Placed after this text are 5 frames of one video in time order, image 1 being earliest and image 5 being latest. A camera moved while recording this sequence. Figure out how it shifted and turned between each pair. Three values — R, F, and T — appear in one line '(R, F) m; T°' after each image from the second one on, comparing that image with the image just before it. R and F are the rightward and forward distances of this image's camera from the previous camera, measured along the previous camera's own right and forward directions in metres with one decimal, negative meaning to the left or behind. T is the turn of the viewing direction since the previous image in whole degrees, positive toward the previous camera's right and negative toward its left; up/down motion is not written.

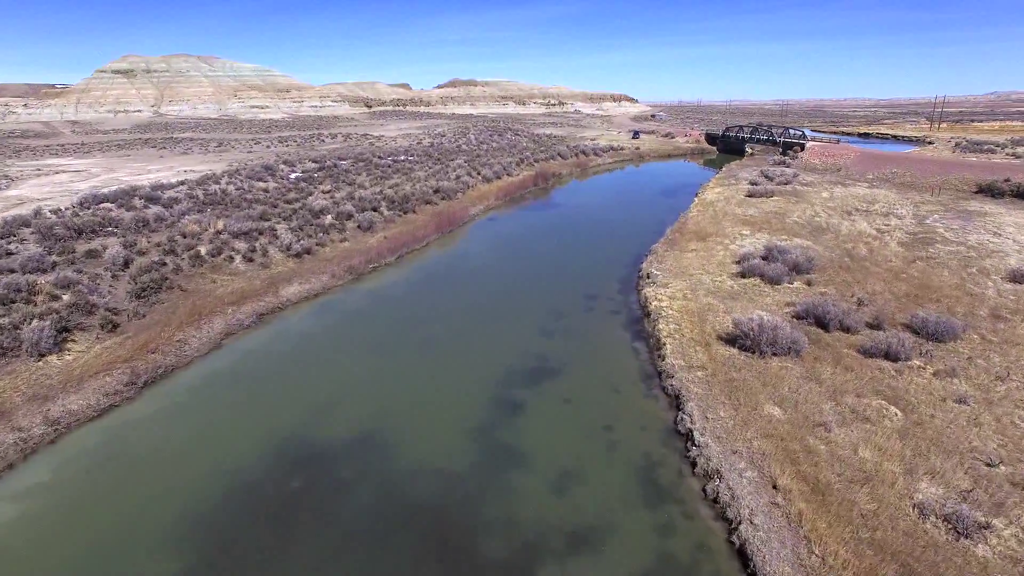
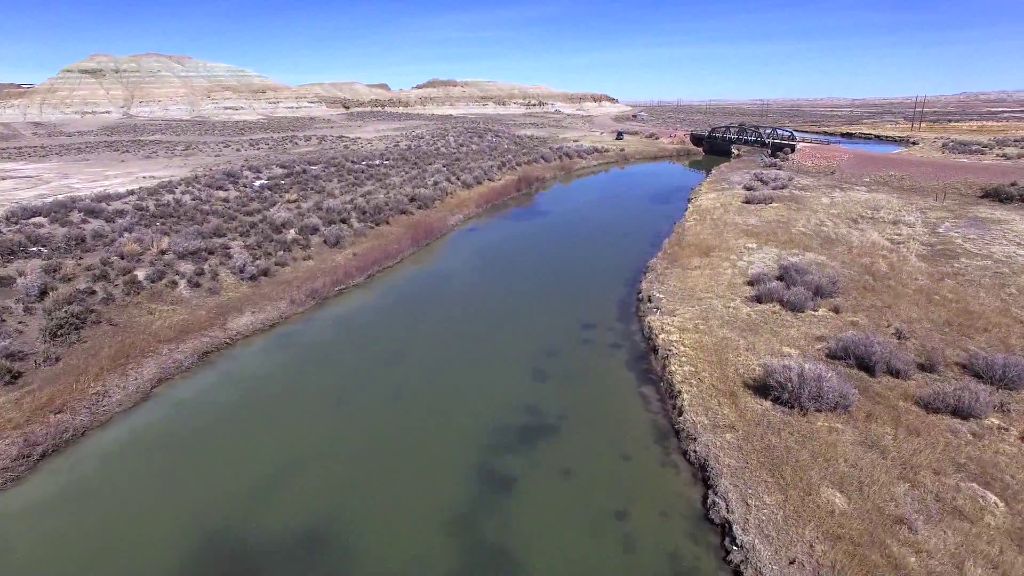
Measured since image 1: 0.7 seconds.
(0.0, +1.8) m; +2°
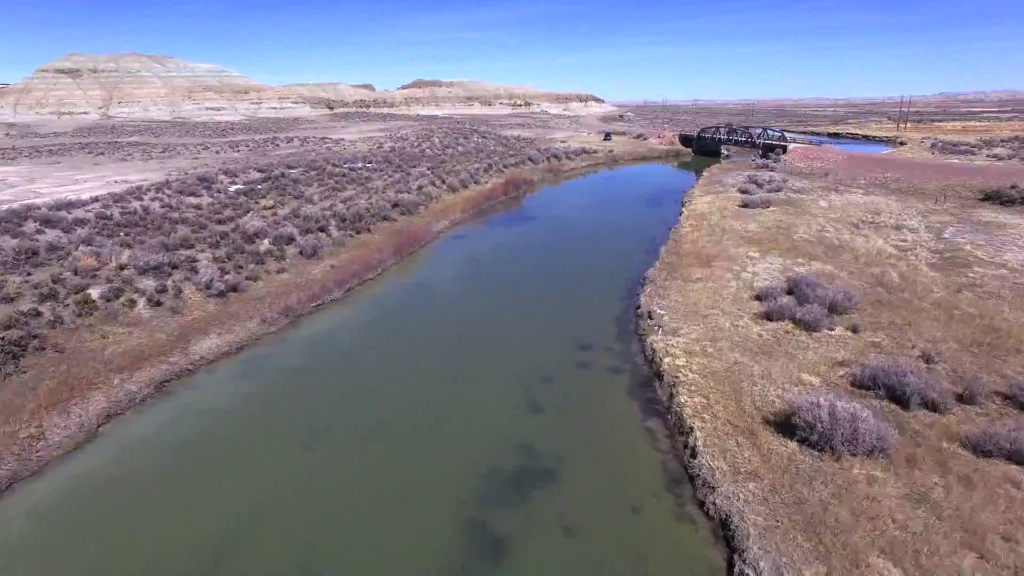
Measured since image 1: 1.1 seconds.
(0.0, +1.0) m; +1°
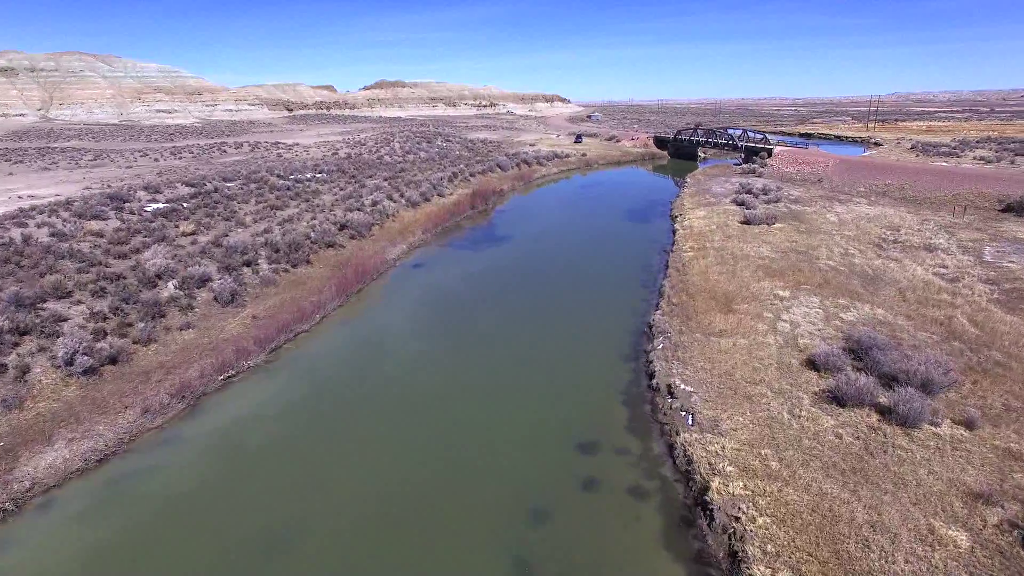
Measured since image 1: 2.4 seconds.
(-0.1, +3.3) m; +3°
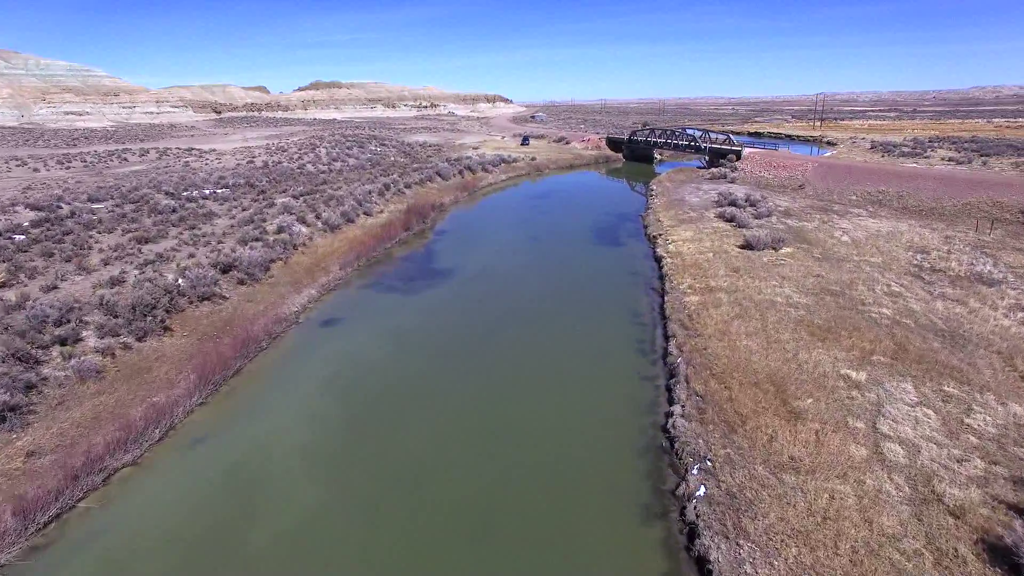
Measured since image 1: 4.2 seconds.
(0.0, +4.6) m; +4°
